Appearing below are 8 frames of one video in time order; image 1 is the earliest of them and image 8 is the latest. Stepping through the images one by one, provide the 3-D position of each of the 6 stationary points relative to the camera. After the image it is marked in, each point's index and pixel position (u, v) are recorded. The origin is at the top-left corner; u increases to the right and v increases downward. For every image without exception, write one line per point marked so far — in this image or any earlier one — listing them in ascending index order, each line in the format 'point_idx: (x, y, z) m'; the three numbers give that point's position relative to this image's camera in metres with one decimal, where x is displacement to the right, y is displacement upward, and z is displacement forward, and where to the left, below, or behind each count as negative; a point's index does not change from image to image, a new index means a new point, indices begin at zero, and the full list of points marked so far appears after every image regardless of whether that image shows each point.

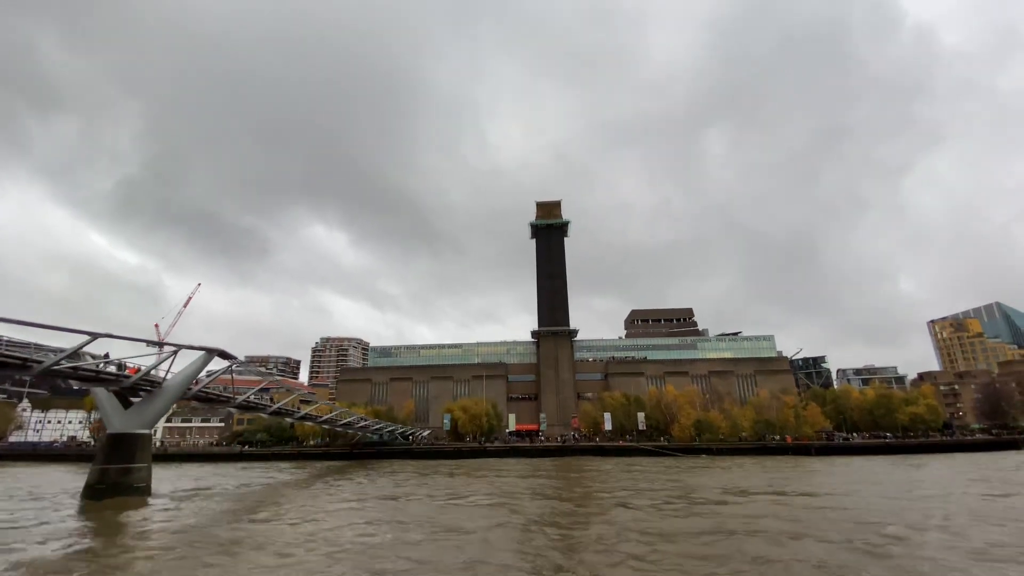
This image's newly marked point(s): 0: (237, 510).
0: (-10.2, -7.8, +17.0) m
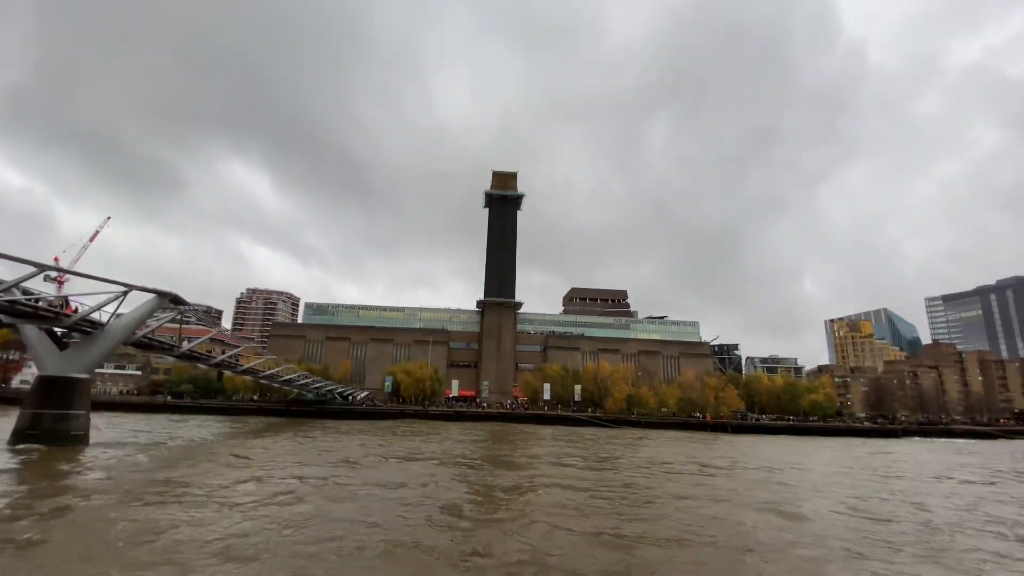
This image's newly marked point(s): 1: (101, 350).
0: (-11.5, -5.8, +16.3) m
1: (-14.6, -2.2, +17.0) m
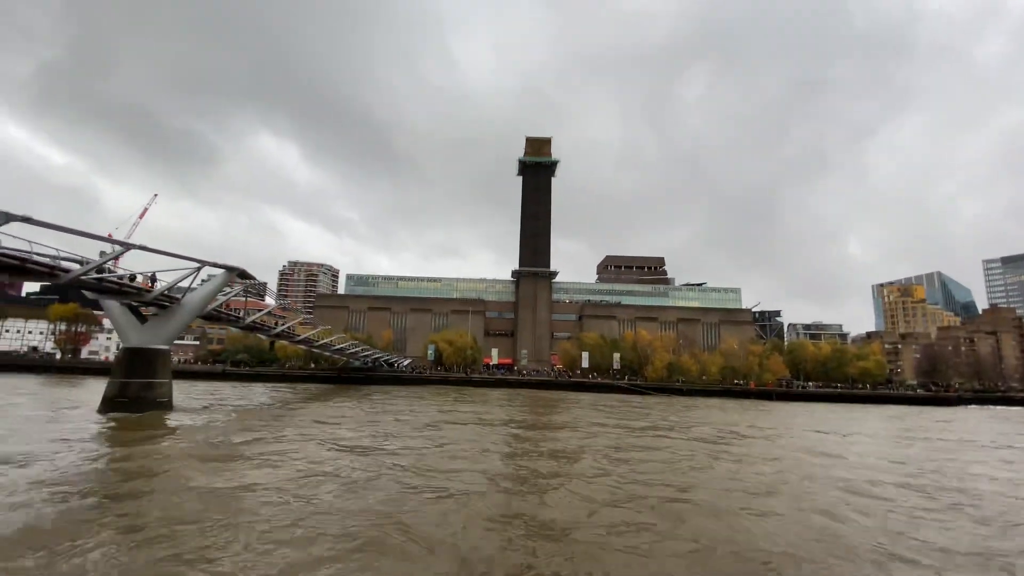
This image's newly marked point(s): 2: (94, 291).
0: (-9.5, -4.9, +17.4) m
1: (-12.6, -1.3, +18.0) m
2: (-14.4, -0.1, +16.4) m
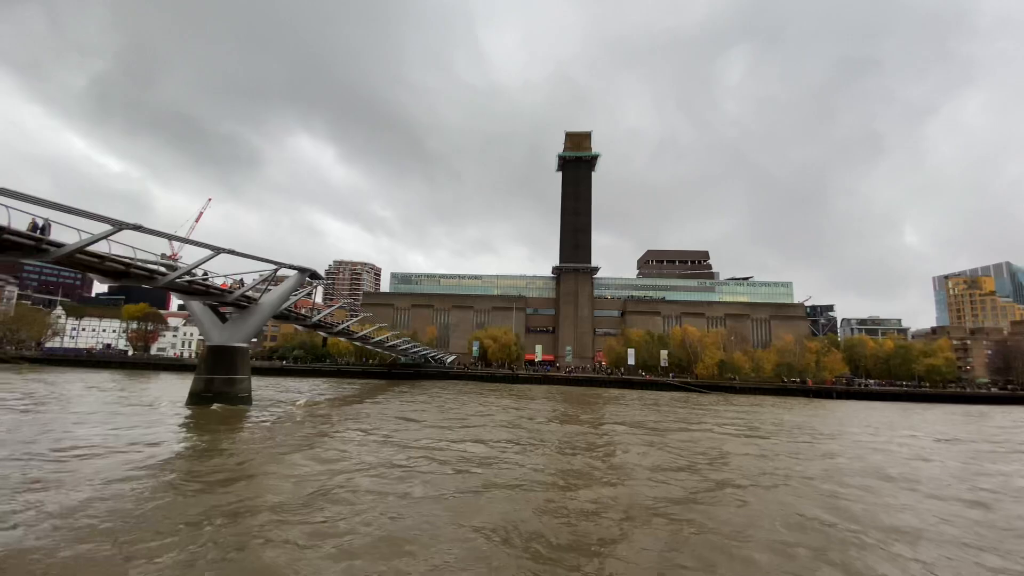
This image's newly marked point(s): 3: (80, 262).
0: (-7.0, -4.9, +18.1) m
1: (-10.2, -1.3, +18.9) m
2: (-12.1, -0.2, +17.5) m
3: (-11.4, +0.7, +12.6) m
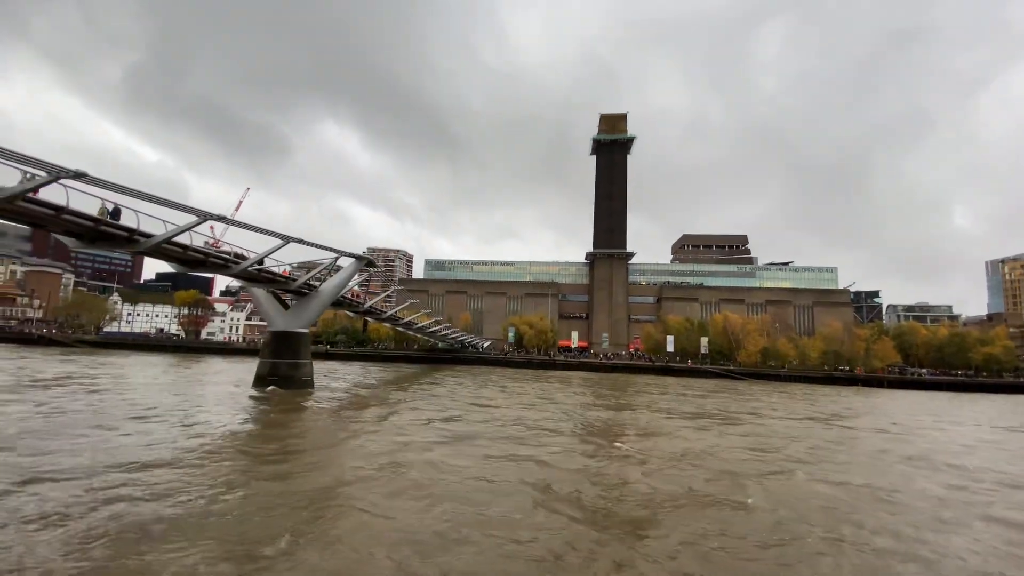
0: (-4.9, -4.4, +18.5) m
1: (-8.0, -0.8, +19.4) m
2: (-10.0, +0.3, +18.1) m
3: (-9.6, +1.0, +13.2) m
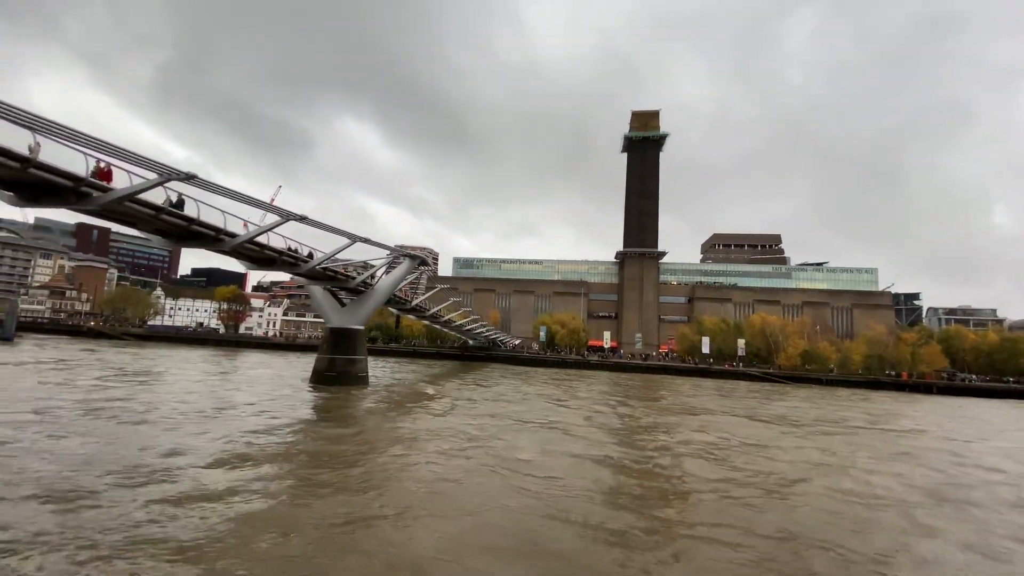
0: (-2.8, -4.3, +18.8) m
1: (-5.8, -0.7, +19.8) m
2: (-7.9, +0.4, +18.5) m
3: (-7.7, +1.1, +13.6) m
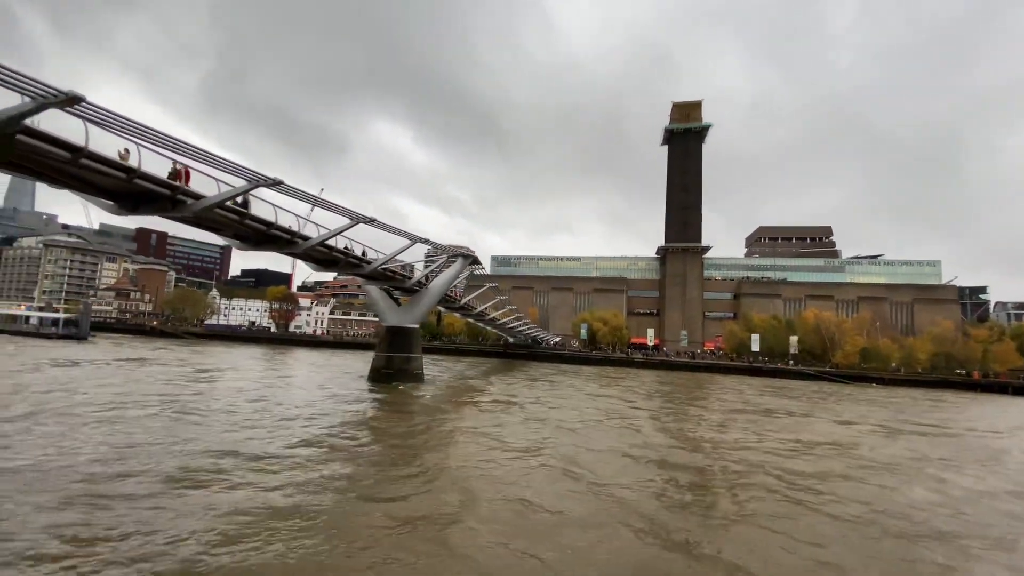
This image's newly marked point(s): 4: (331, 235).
0: (-0.7, -4.3, +18.9) m
1: (-3.6, -0.7, +20.1) m
2: (-5.8, +0.4, +19.0) m
3: (-5.9, +1.1, +14.0) m
4: (-4.7, +1.4, +12.4) m
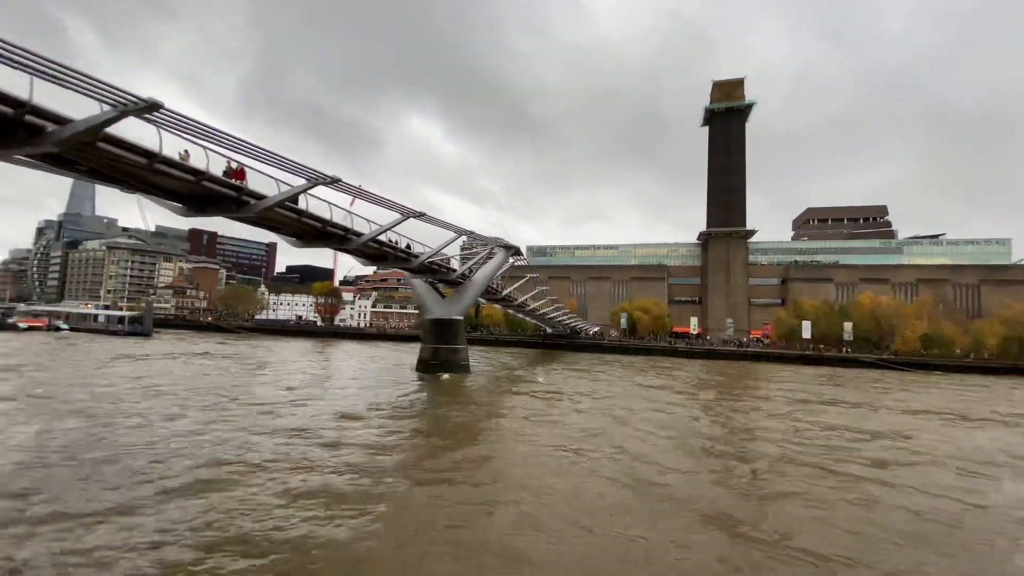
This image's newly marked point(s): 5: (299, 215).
0: (+1.2, -3.9, +18.9) m
1: (-1.8, -0.4, +20.3) m
2: (-4.0, +0.7, +19.3) m
3: (-4.6, +1.2, +14.4) m
4: (-3.5, +1.5, +12.6) m
5: (-5.0, +1.7, +11.3) m
